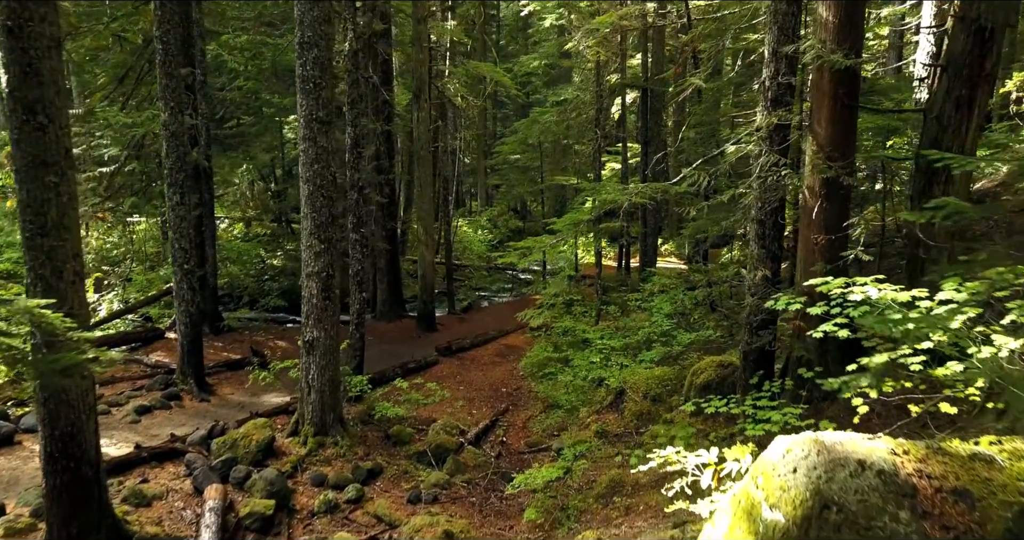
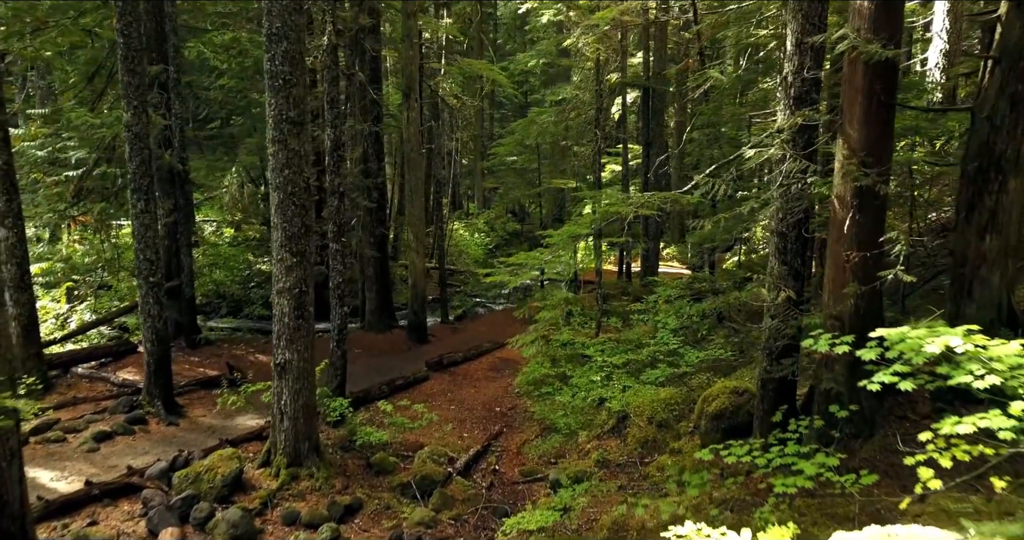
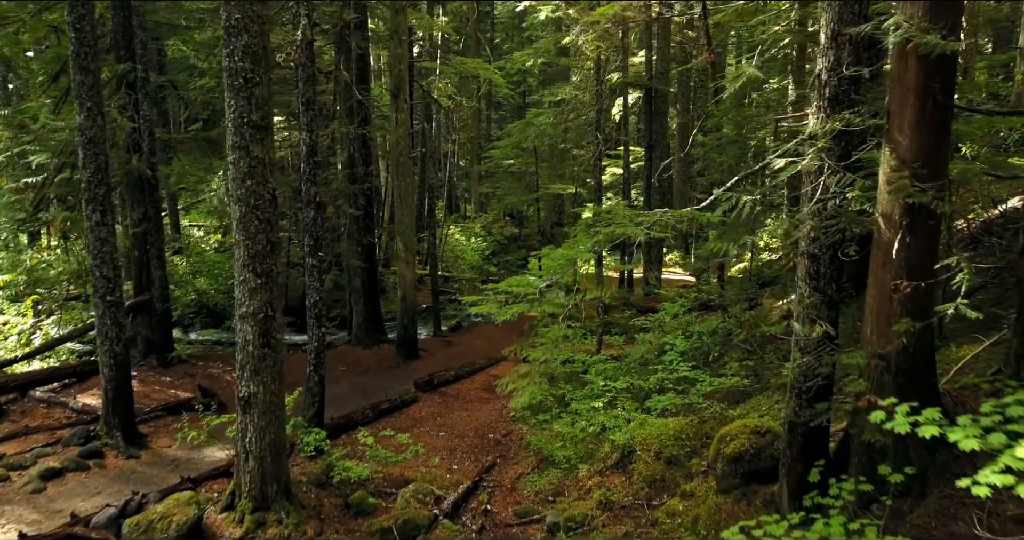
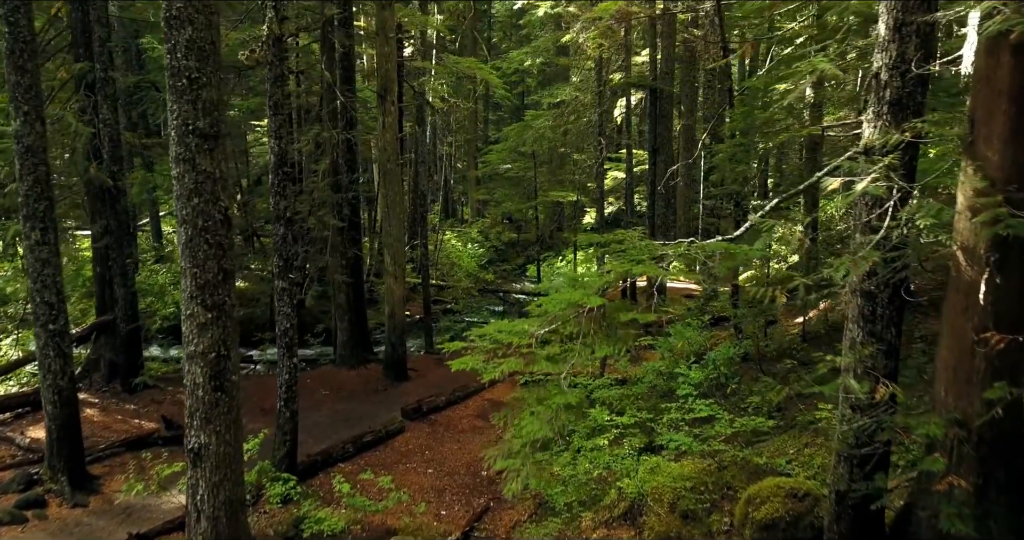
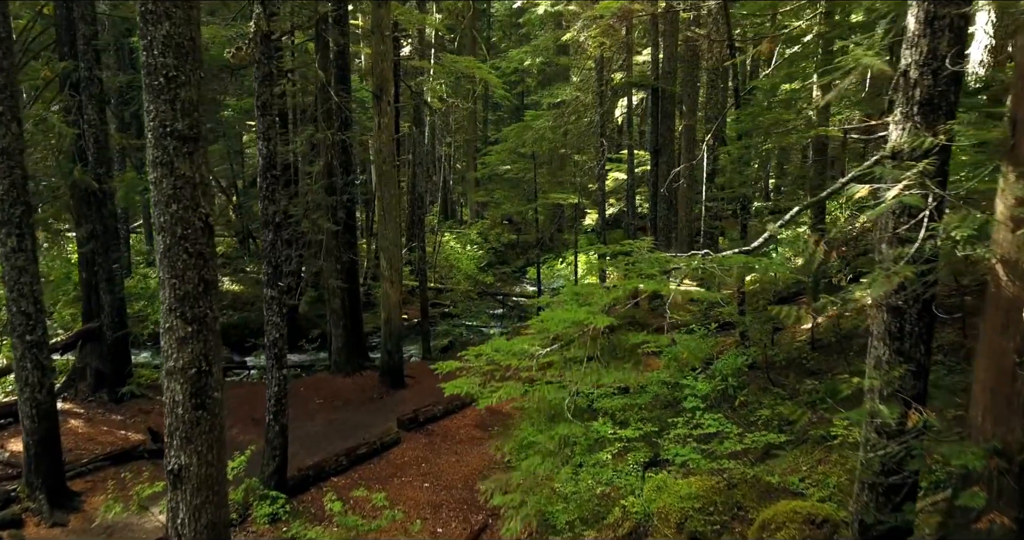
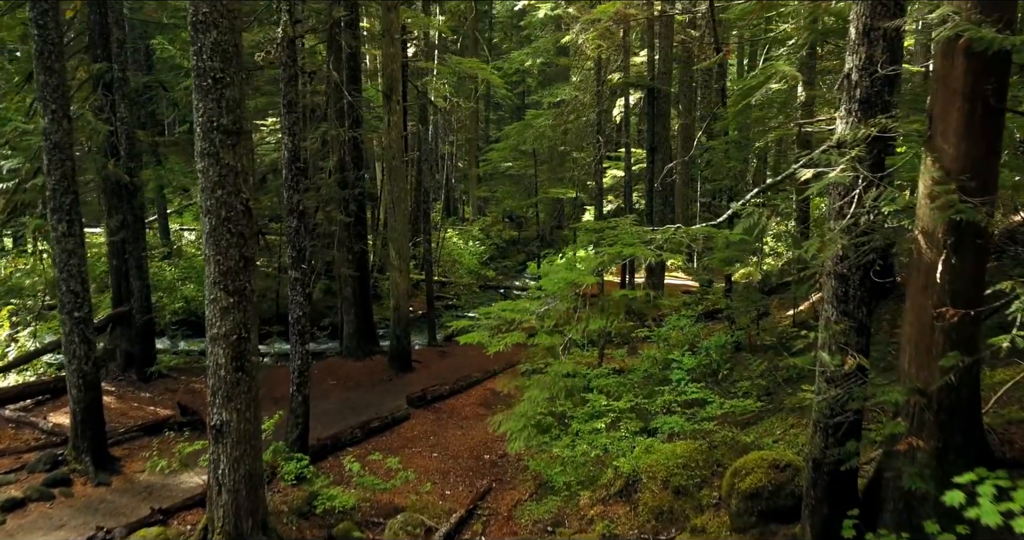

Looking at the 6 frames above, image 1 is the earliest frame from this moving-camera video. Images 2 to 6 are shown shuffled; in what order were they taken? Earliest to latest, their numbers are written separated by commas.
2, 3, 6, 4, 5
